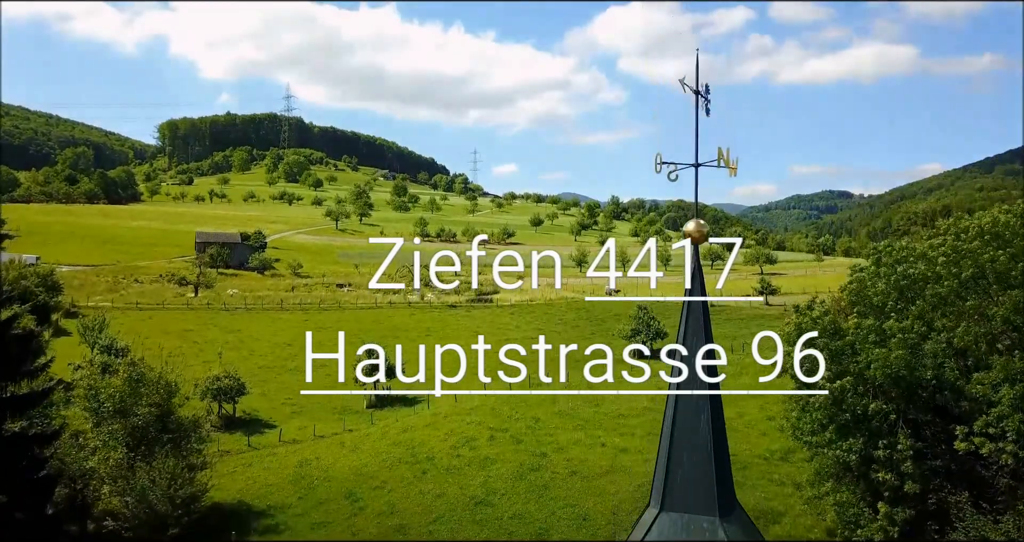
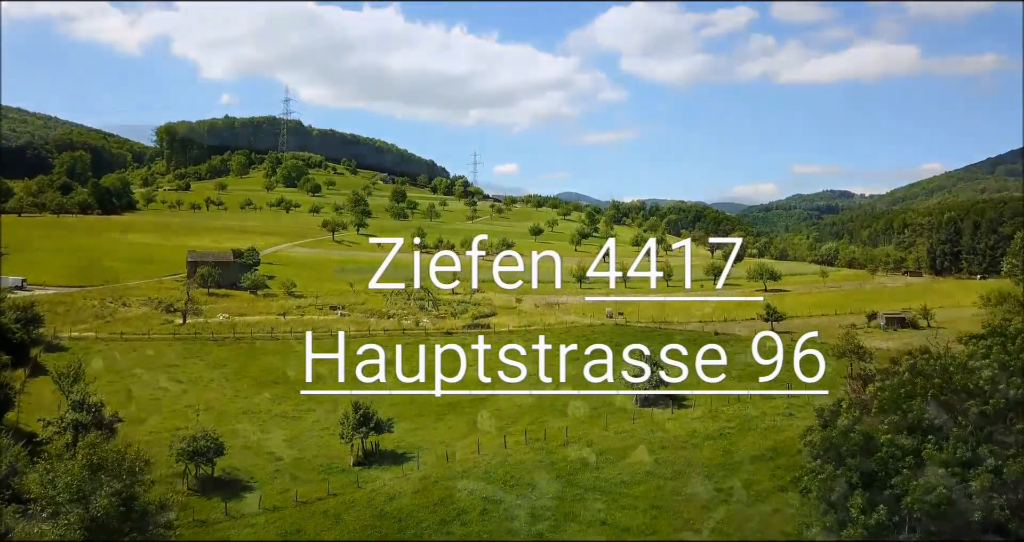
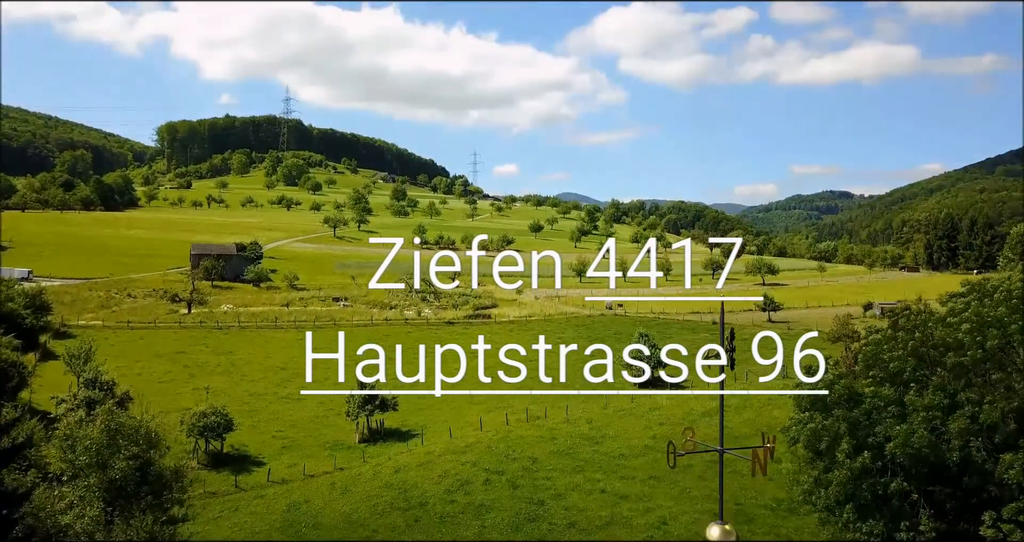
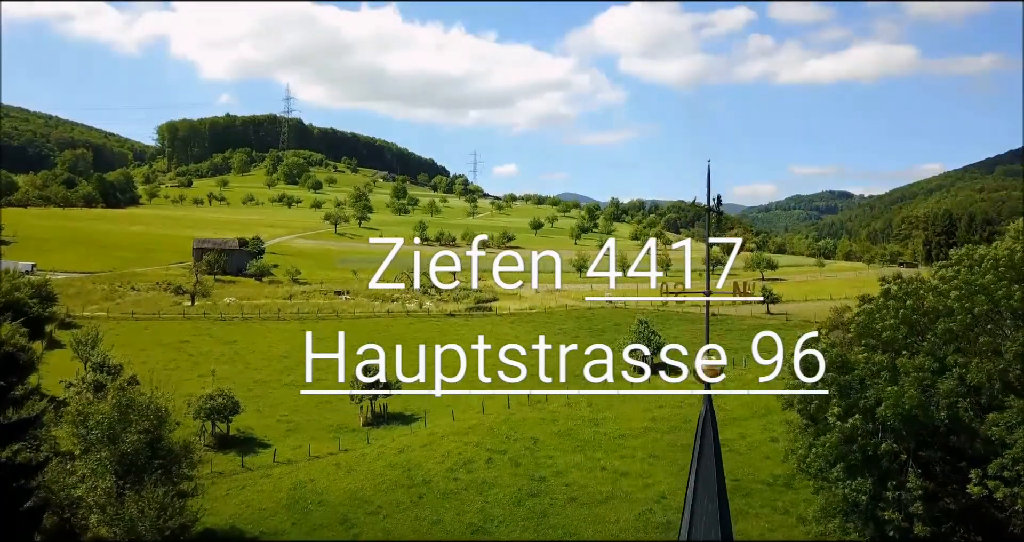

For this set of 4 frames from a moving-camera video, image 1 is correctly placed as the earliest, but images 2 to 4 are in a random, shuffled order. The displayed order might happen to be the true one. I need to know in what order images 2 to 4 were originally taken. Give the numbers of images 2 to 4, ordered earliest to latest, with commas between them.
4, 3, 2
